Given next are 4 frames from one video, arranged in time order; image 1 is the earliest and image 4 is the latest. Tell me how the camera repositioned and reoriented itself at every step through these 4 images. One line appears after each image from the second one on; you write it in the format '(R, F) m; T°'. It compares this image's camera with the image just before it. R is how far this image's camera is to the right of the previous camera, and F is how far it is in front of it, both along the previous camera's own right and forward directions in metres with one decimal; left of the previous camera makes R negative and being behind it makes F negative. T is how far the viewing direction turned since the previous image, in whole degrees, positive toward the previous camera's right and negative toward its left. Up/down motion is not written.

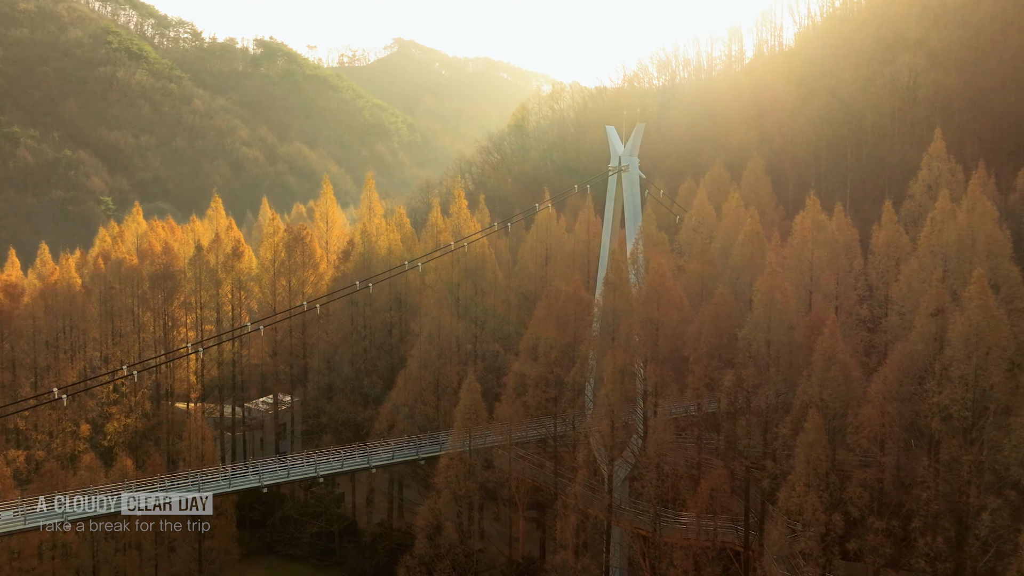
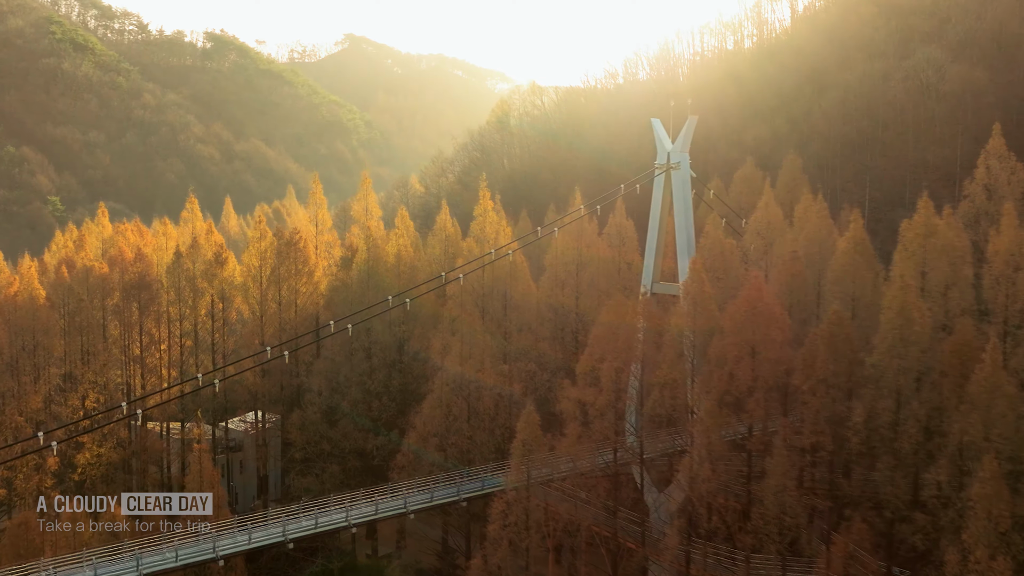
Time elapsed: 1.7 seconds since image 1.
(-1.7, +2.2) m; +3°
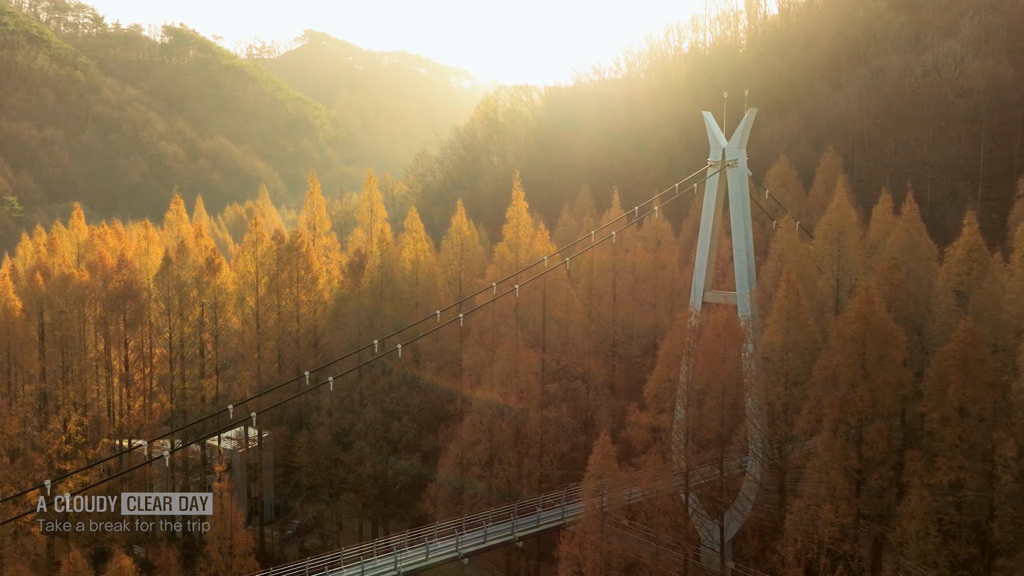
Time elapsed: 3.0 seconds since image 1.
(-1.5, +1.7) m; +3°
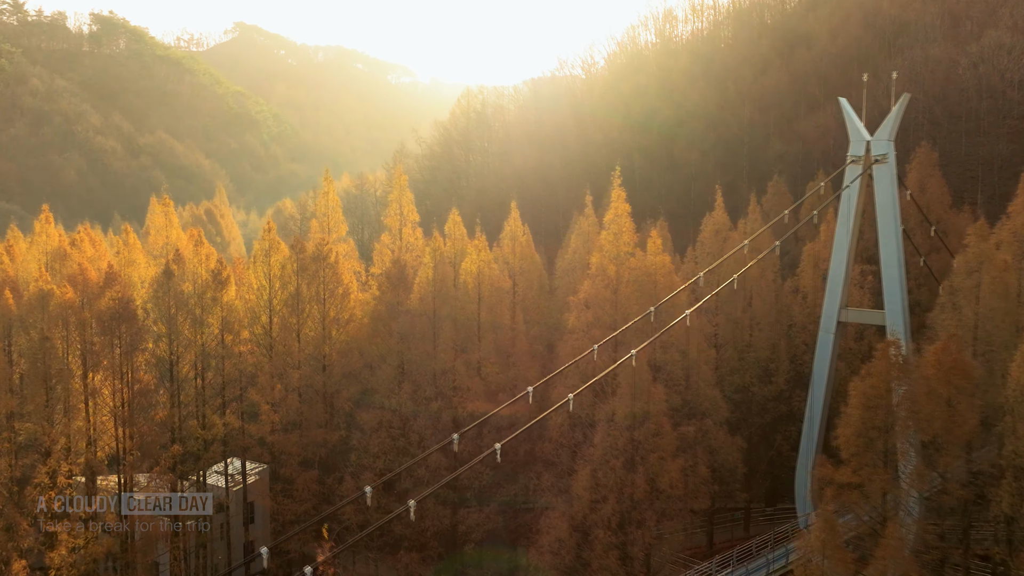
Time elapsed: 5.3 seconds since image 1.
(-2.6, +2.9) m; +5°
